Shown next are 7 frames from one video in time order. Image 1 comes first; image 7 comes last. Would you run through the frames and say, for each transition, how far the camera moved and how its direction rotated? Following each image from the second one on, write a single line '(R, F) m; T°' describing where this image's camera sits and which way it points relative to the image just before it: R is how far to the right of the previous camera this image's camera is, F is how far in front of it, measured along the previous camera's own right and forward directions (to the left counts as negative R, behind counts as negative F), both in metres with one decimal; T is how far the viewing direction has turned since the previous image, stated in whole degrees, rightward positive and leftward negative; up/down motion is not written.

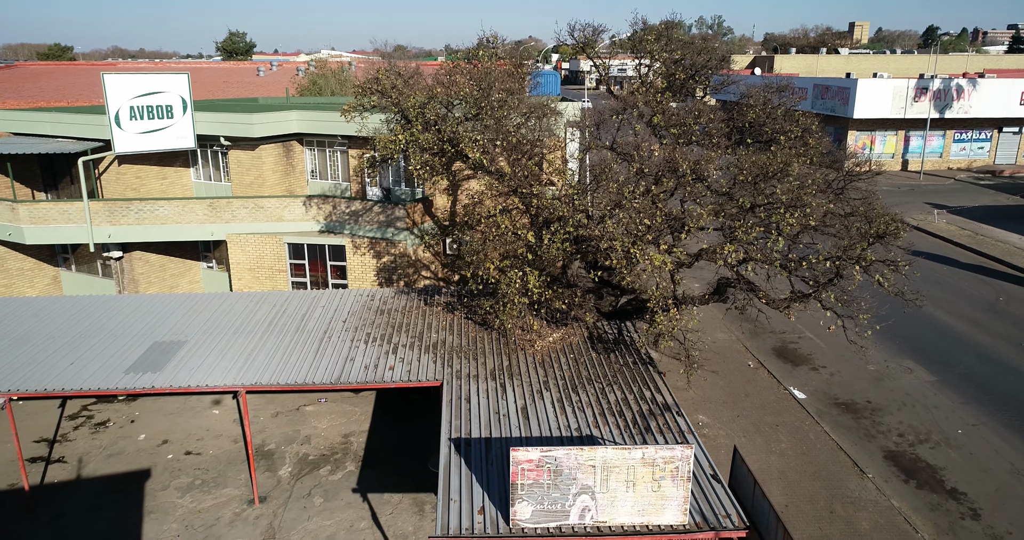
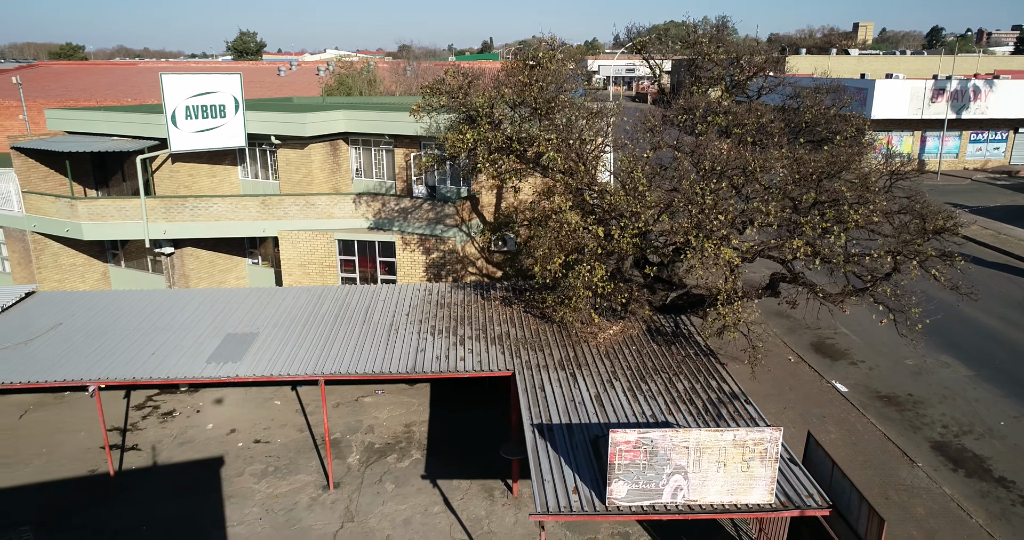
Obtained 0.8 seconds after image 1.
(-1.1, -0.5) m; 0°
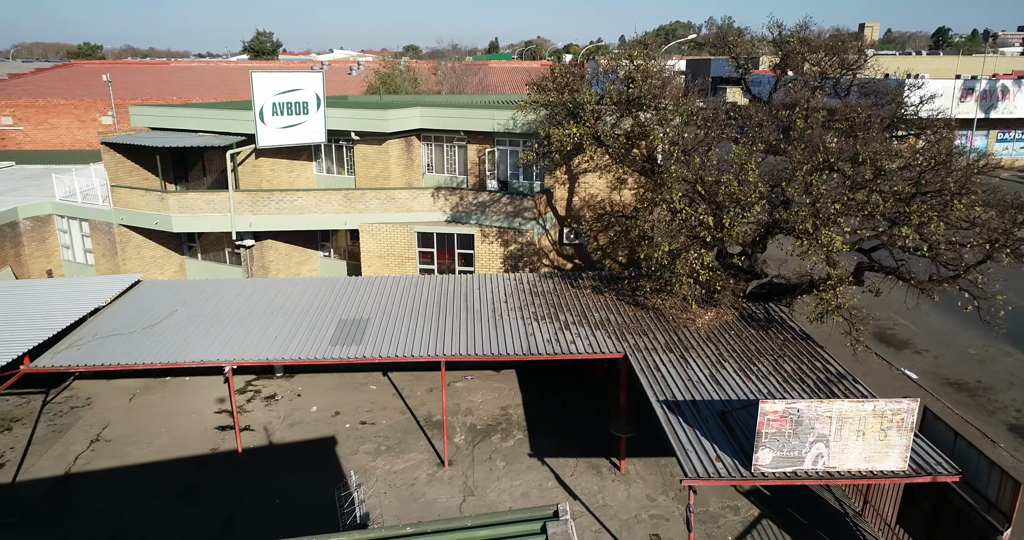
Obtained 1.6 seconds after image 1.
(-1.9, -0.7) m; 0°
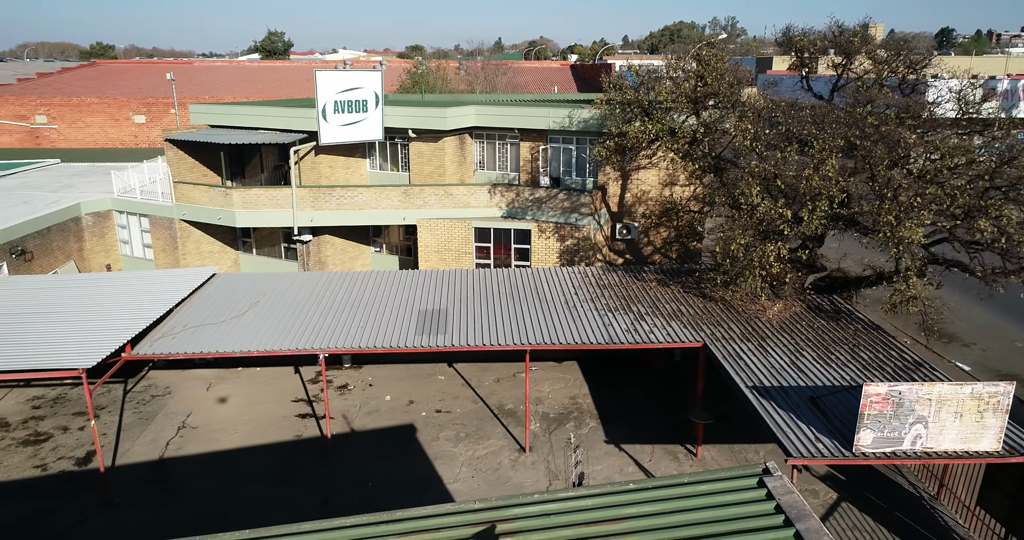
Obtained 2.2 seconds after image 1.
(-1.4, -0.4) m; 0°
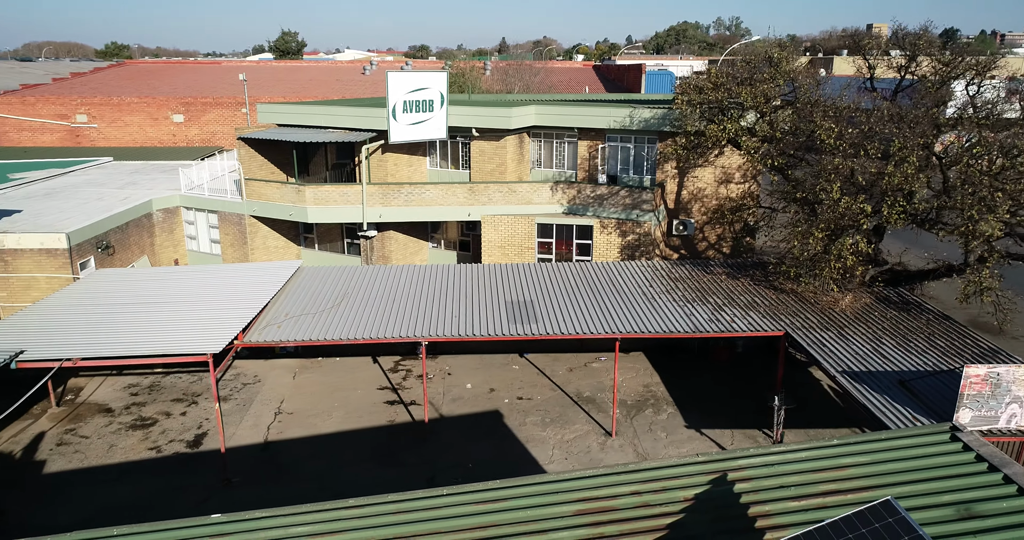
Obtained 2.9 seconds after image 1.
(-1.7, -0.7) m; 0°
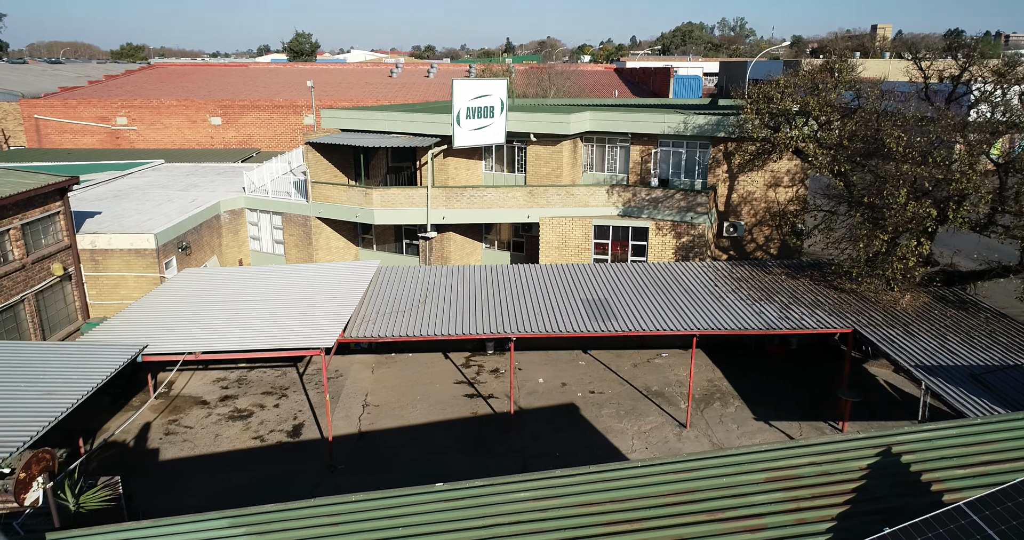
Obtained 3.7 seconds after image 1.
(-1.6, -0.8) m; 0°
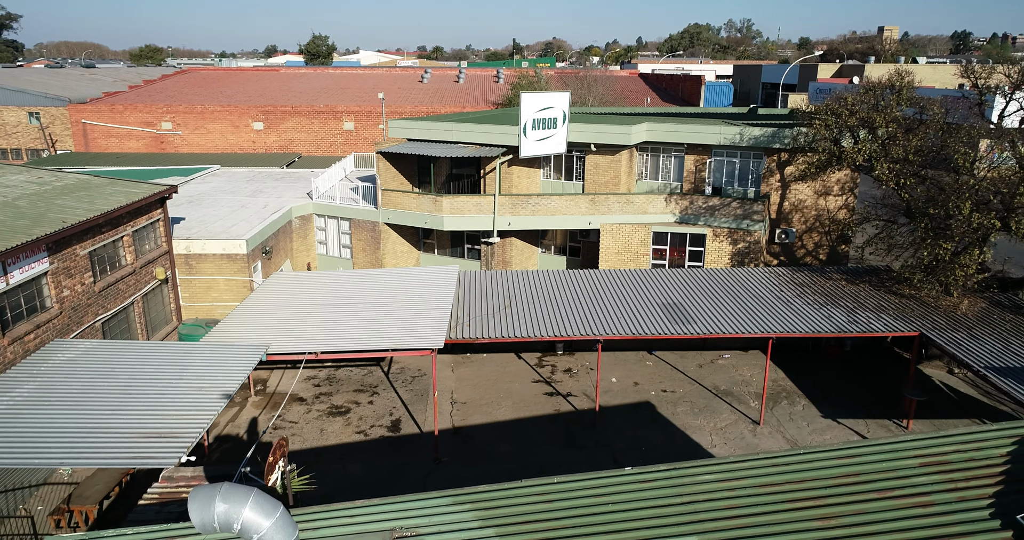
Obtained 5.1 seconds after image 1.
(-1.8, -1.0) m; 0°
